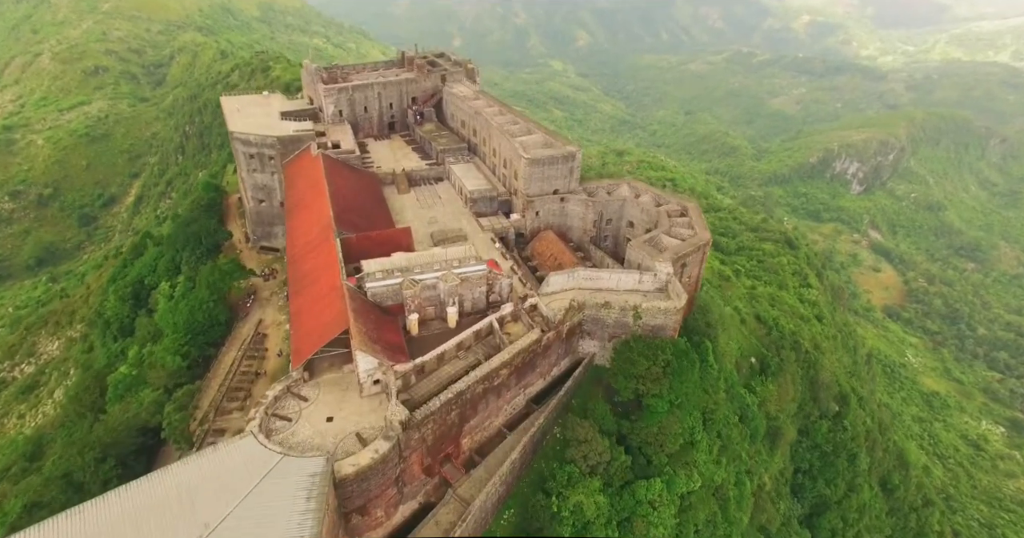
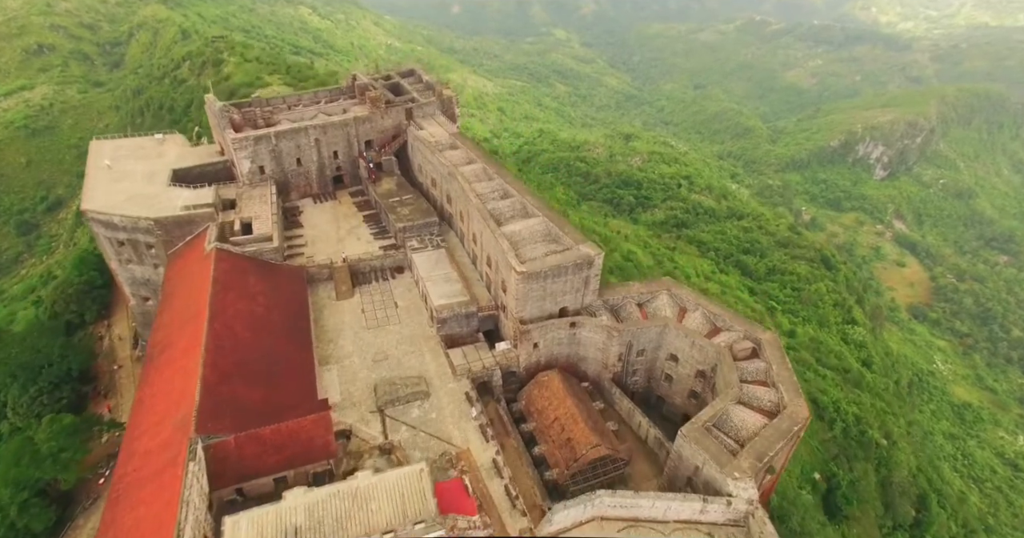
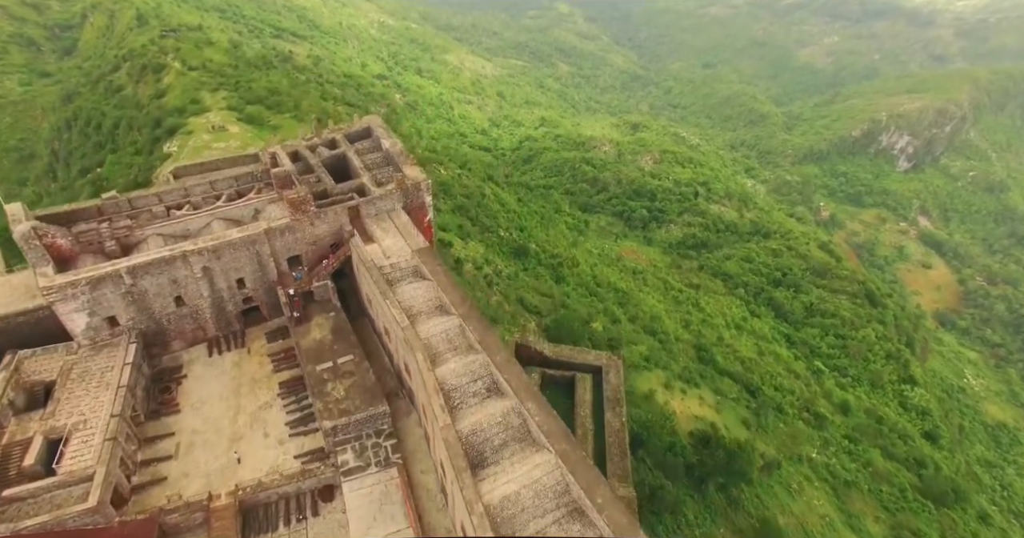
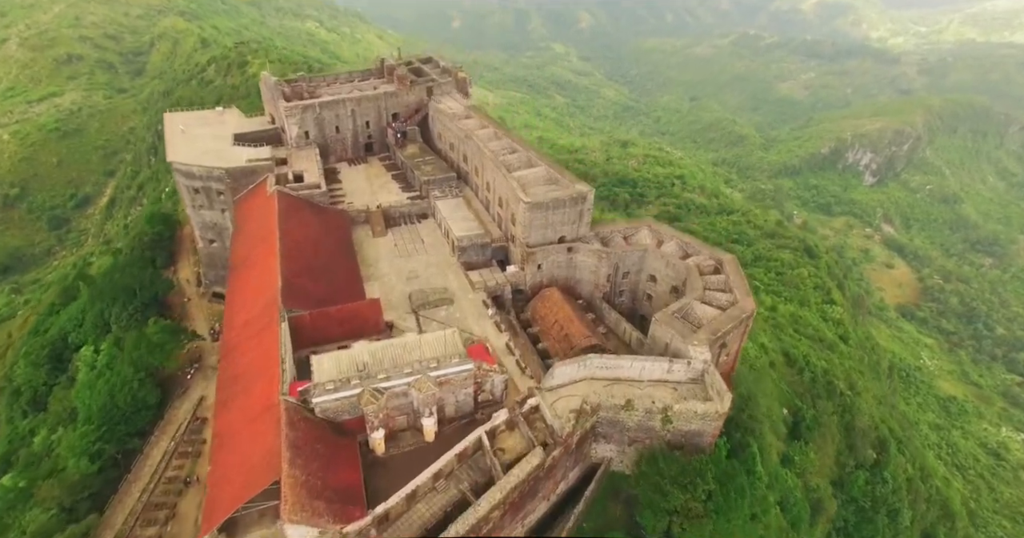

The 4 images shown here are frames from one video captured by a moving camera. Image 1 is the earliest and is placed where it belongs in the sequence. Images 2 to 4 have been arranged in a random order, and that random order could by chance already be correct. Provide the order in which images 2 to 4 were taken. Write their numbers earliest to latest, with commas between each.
4, 2, 3
